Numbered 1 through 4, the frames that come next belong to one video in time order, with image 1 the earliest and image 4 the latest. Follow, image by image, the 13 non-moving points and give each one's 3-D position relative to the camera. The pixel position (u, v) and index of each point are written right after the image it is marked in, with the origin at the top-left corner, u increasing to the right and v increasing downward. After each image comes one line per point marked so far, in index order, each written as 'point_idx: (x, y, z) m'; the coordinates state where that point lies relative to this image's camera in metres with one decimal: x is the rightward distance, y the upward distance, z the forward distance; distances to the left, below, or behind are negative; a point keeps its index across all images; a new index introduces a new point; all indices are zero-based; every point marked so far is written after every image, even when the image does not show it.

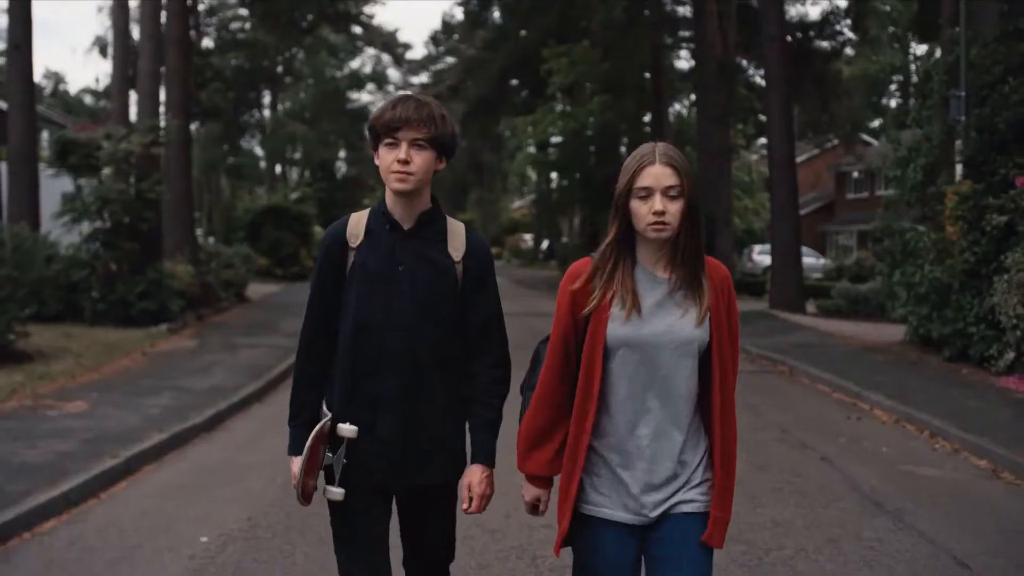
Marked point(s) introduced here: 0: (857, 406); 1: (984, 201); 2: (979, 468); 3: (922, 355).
0: (+3.9, -1.3, +13.7) m
1: (+5.8, +1.1, +14.9) m
2: (+3.8, -1.5, +9.8) m
3: (+5.7, -0.9, +16.8) m
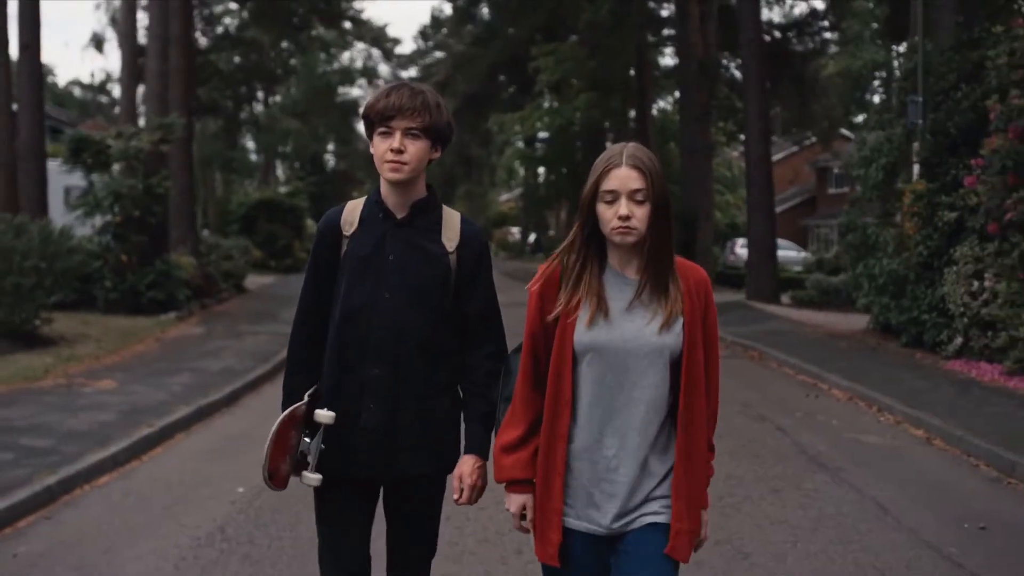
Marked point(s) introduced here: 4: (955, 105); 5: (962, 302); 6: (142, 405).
0: (+3.8, -1.2, +14.9) m
1: (+5.7, +1.2, +16.2) m
2: (+3.7, -1.4, +11.1) m
3: (+5.5, -0.8, +18.1) m
4: (+5.9, +2.5, +16.1) m
5: (+5.5, -0.2, +14.8) m
6: (-3.6, -1.1, +11.8) m
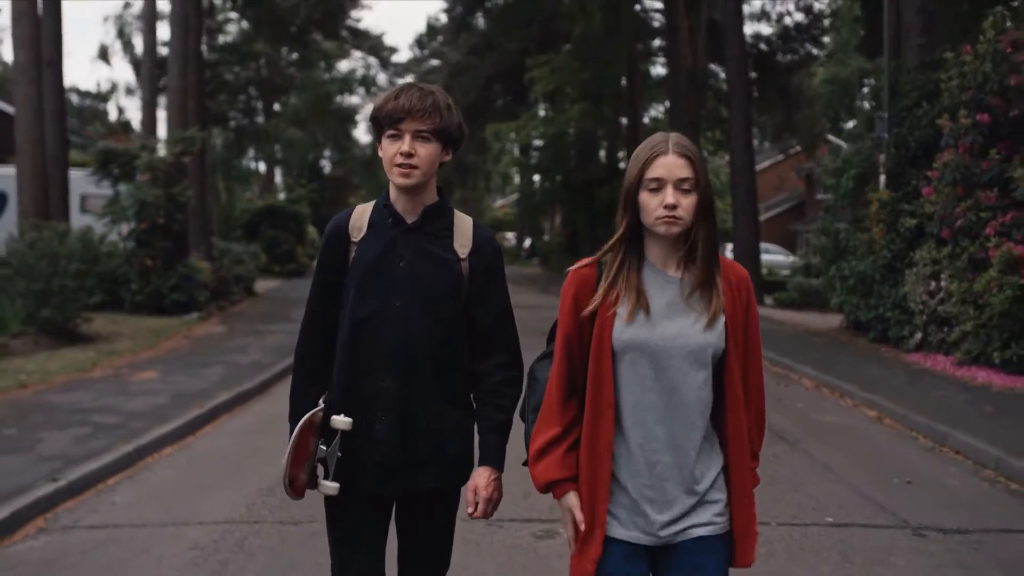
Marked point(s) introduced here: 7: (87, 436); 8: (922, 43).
0: (+3.8, -1.2, +16.5) m
1: (+5.7, +1.2, +17.8) m
2: (+3.7, -1.3, +12.7) m
3: (+5.5, -0.8, +19.6) m
4: (+5.9, +2.5, +17.7) m
5: (+5.6, -0.2, +16.4) m
6: (-3.6, -1.1, +13.3) m
7: (-3.6, -1.3, +10.3) m
8: (+6.5, +3.9, +19.1) m
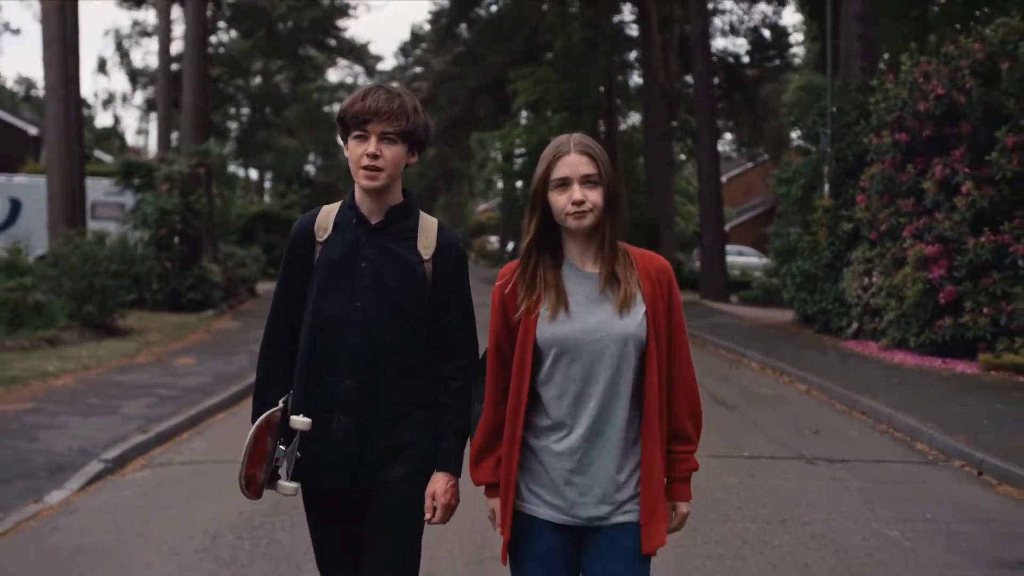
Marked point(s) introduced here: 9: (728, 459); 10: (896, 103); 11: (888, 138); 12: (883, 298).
0: (+3.6, -1.1, +18.9) m
1: (+5.5, +1.3, +20.2) m
2: (+3.6, -1.3, +15.1) m
3: (+5.3, -0.8, +22.1) m
4: (+5.7, +2.5, +20.2) m
5: (+5.4, -0.1, +18.8) m
6: (-3.7, -1.1, +15.6) m
7: (-3.7, -1.2, +12.6) m
8: (+6.2, +3.9, +21.6) m
9: (+1.7, -1.4, +9.8) m
10: (+5.5, +2.6, +17.3) m
11: (+5.4, +2.2, +17.4) m
12: (+5.4, -0.1, +17.6) m
